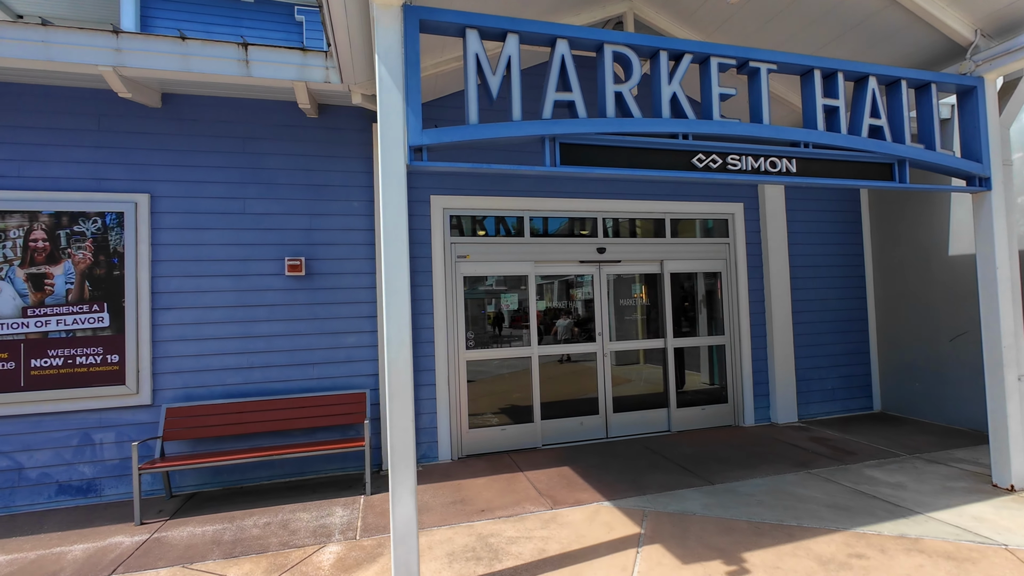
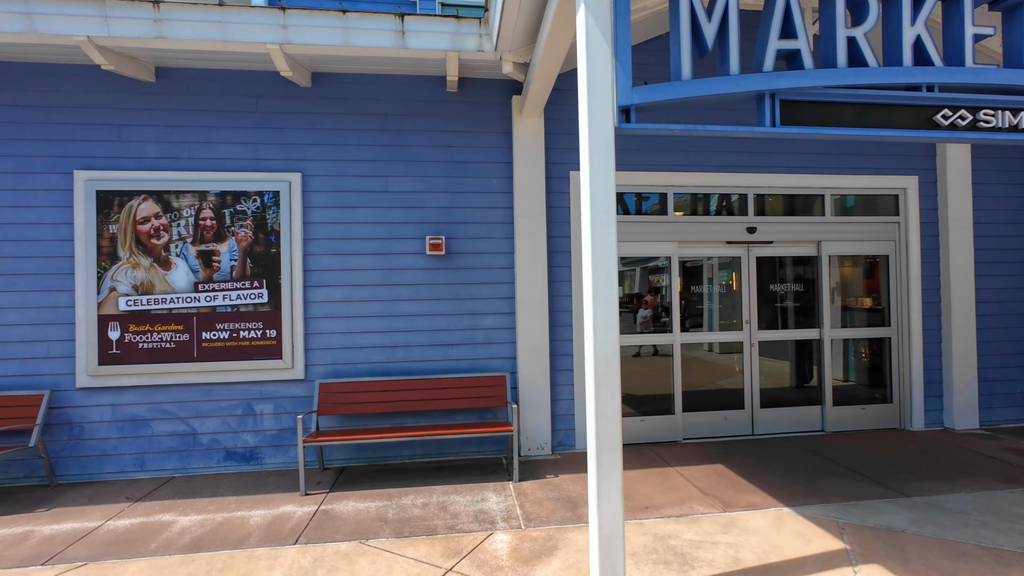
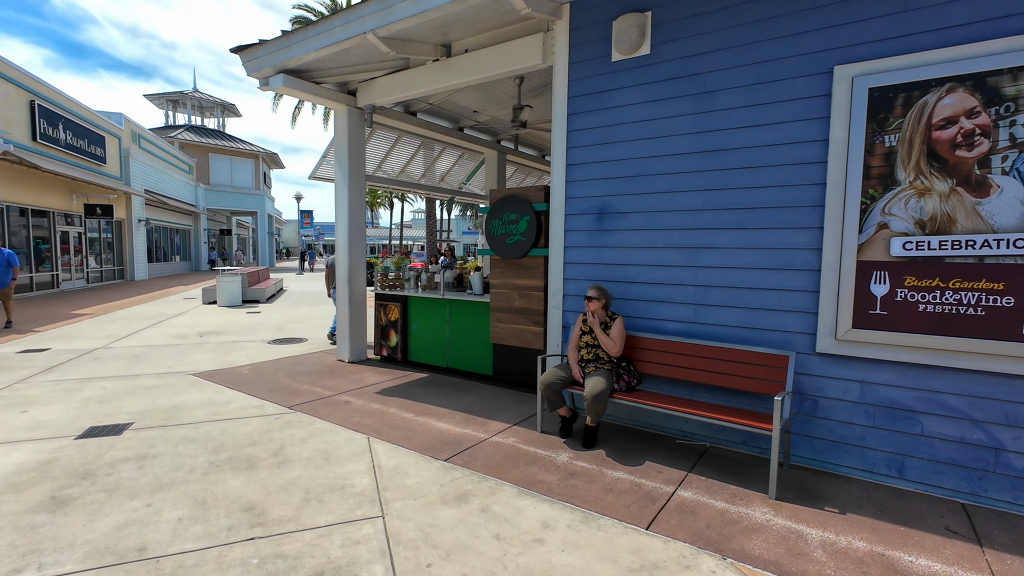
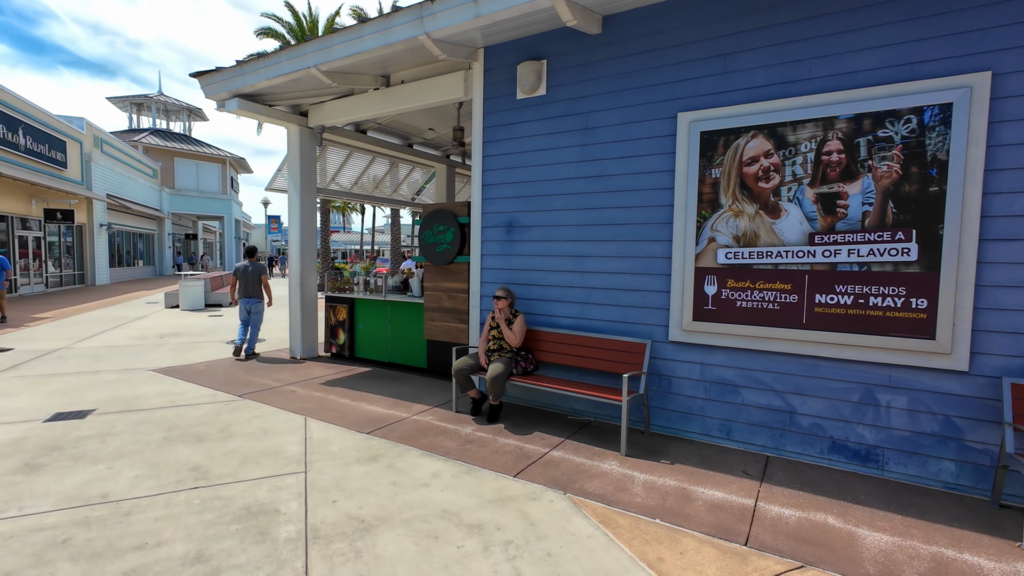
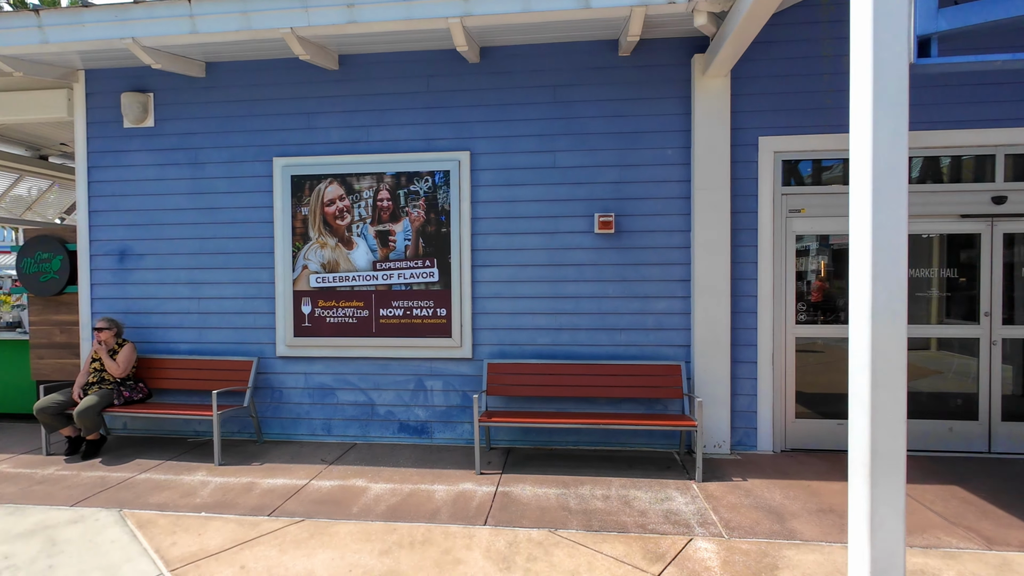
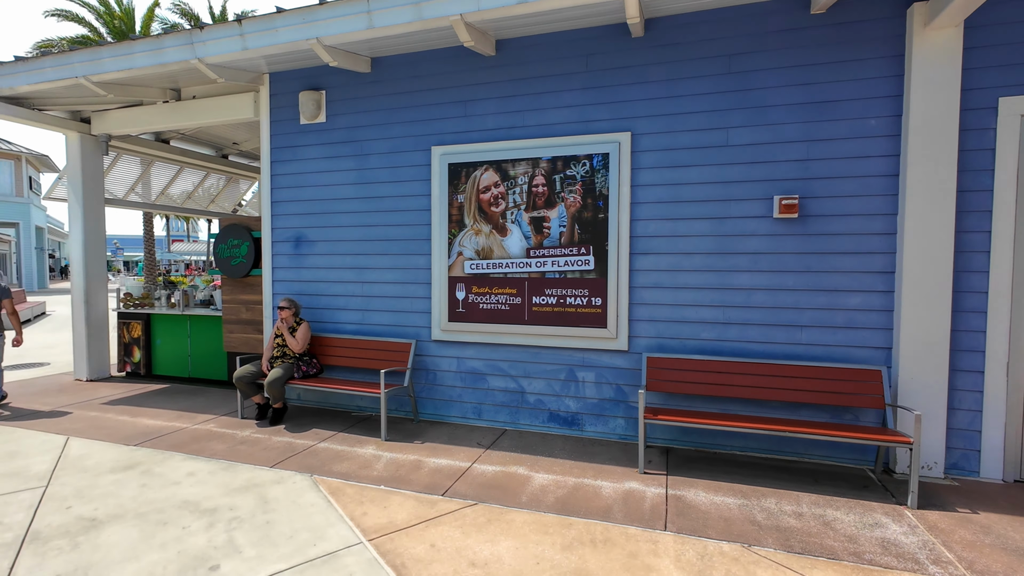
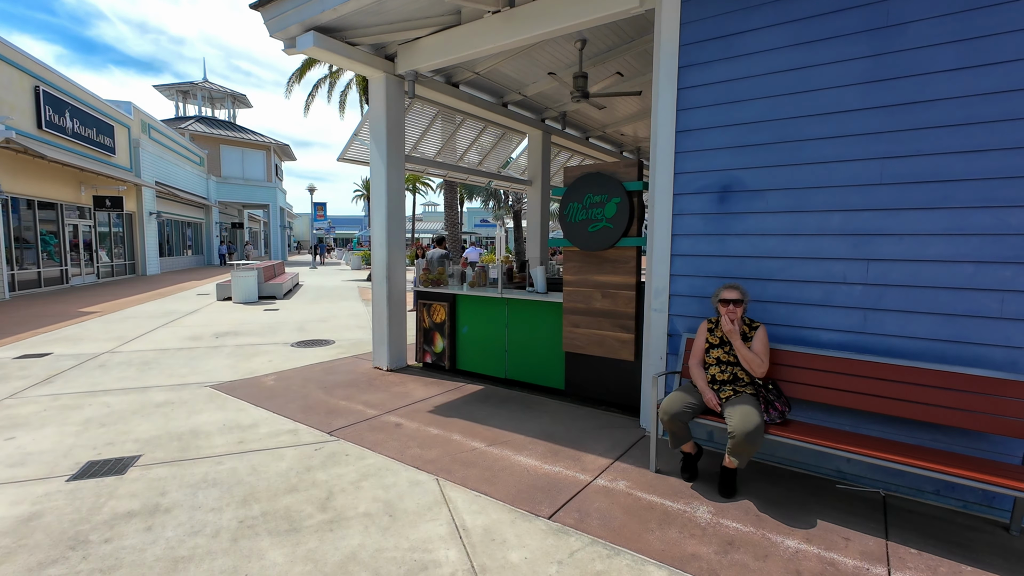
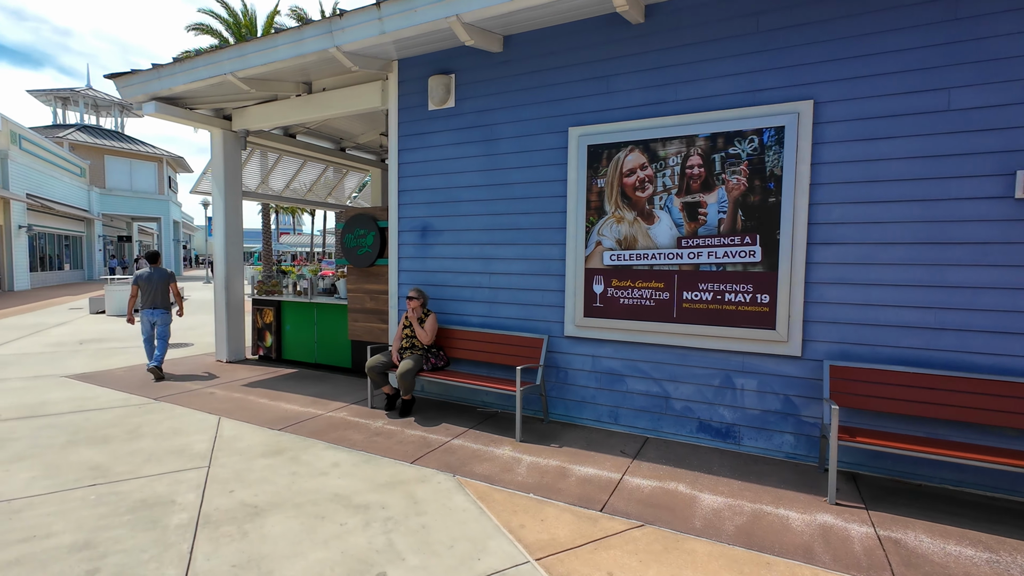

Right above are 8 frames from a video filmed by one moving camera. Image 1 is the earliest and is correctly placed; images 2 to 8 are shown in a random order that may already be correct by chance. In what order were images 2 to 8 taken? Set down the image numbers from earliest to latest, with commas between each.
2, 5, 6, 8, 4, 3, 7
